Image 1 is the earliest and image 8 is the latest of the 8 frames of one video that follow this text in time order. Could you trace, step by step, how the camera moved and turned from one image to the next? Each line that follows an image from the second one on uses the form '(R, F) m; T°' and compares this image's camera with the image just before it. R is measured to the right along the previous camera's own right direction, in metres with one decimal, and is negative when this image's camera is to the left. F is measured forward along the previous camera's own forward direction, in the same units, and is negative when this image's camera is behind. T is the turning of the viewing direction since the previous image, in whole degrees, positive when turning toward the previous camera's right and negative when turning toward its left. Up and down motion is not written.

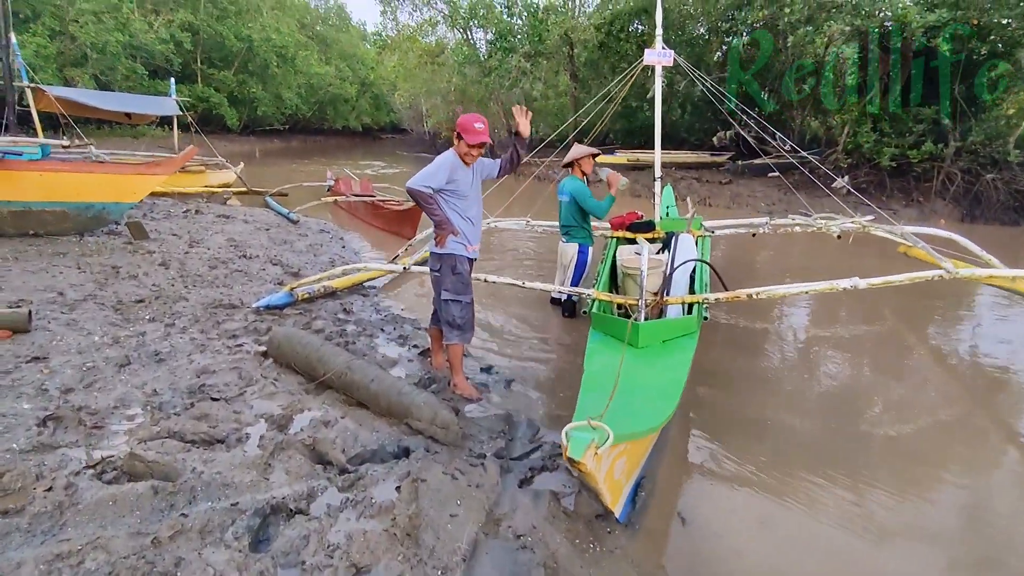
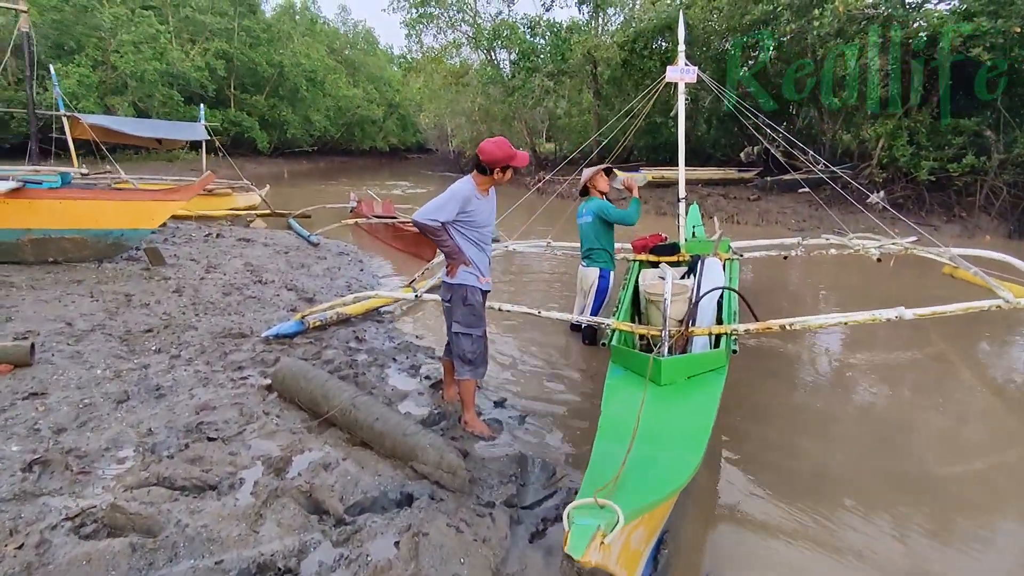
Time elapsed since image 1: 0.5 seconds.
(+0.1, +0.2) m; -3°
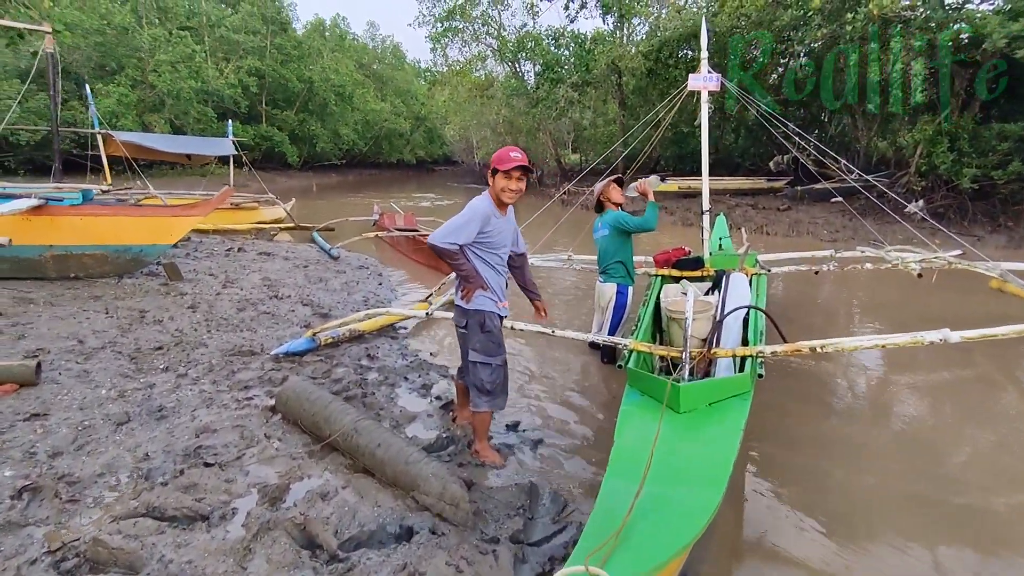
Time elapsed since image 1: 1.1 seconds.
(+0.1, +0.2) m; -3°
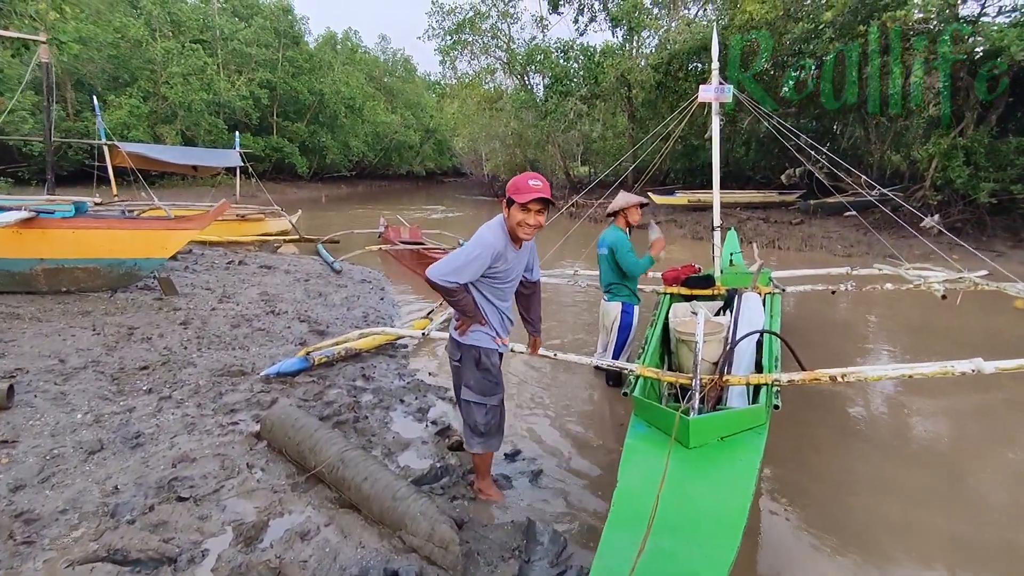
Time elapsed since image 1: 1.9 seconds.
(+0.1, +0.2) m; -1°
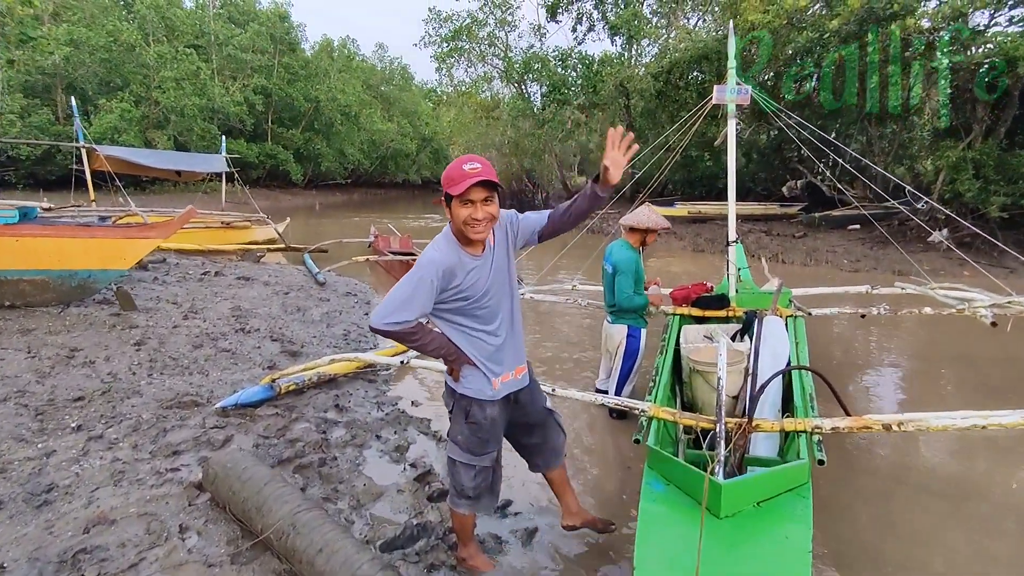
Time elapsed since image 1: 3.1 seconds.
(0.0, +0.6) m; 0°
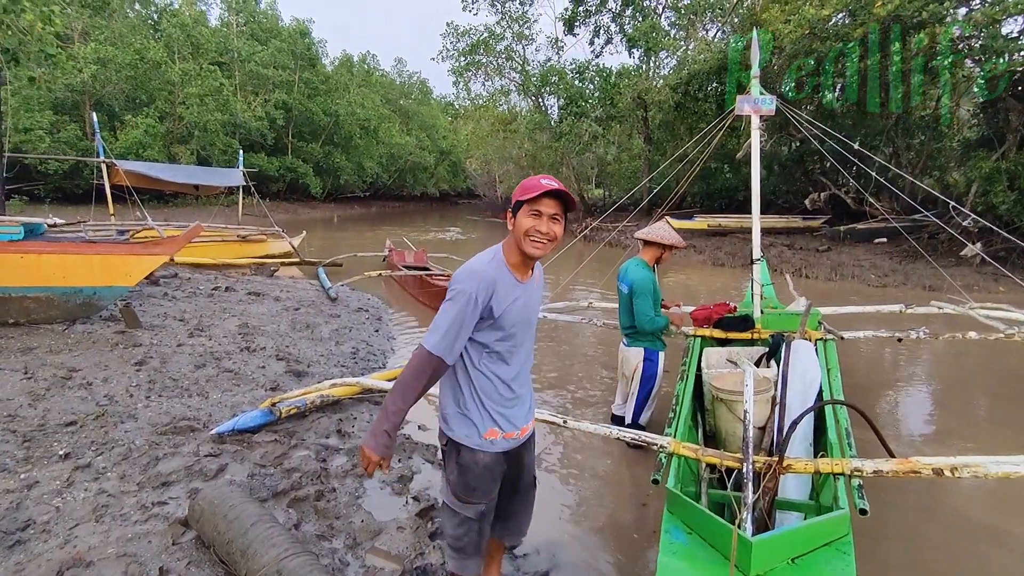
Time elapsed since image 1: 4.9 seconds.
(0.0, +0.2) m; -2°
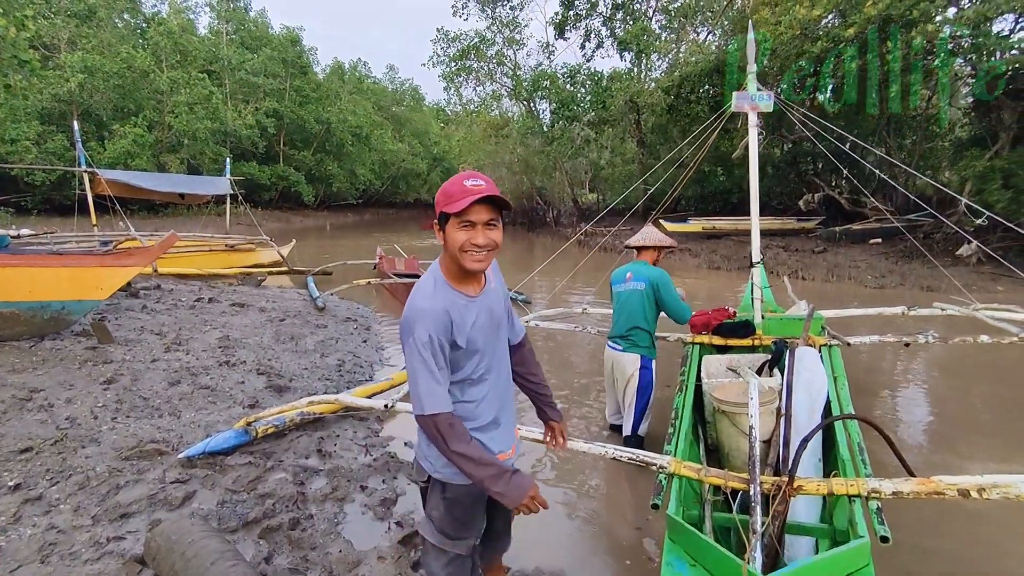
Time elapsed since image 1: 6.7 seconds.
(+0.1, +0.2) m; 0°
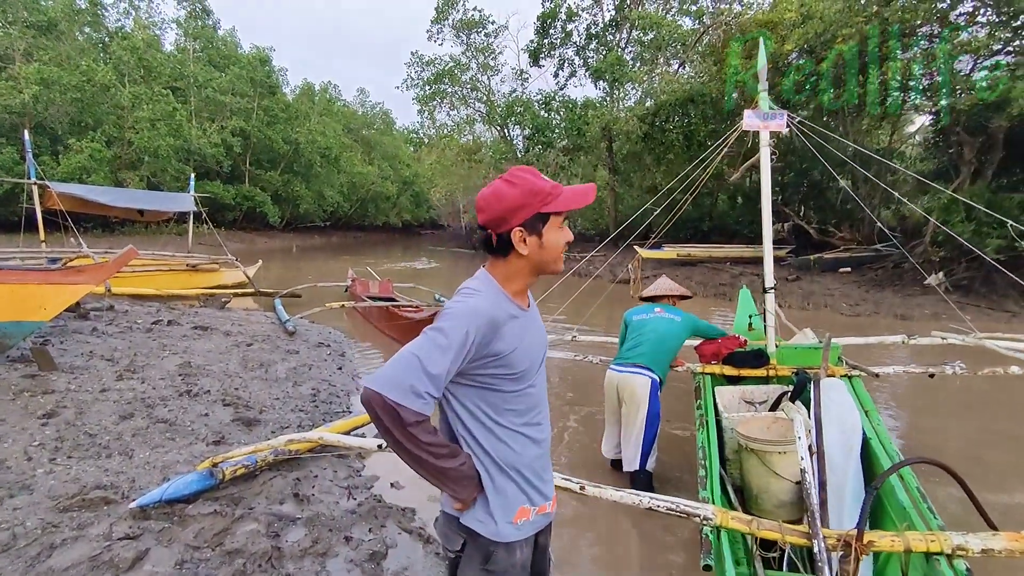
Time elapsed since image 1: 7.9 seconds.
(-0.3, +0.4) m; +3°
